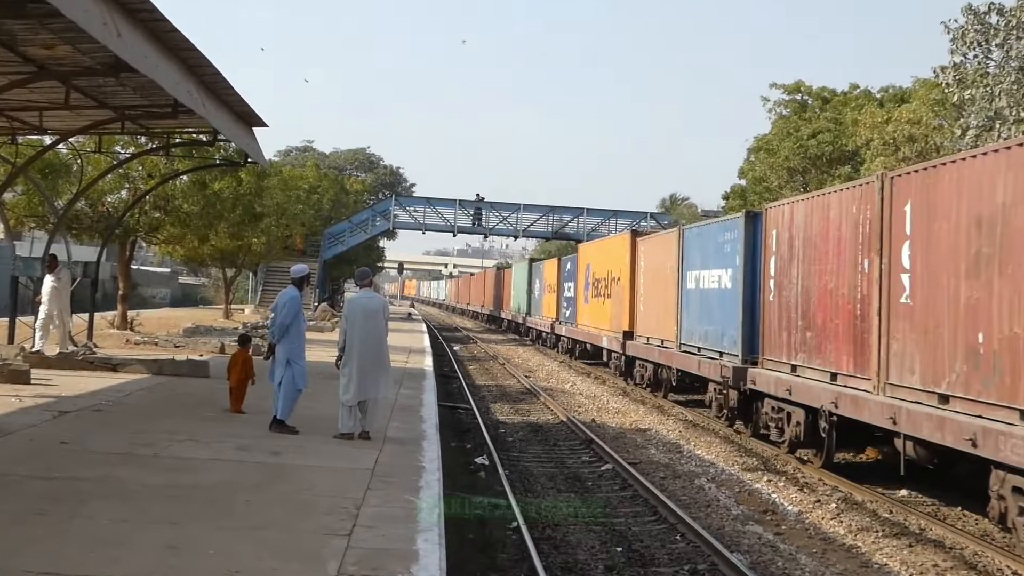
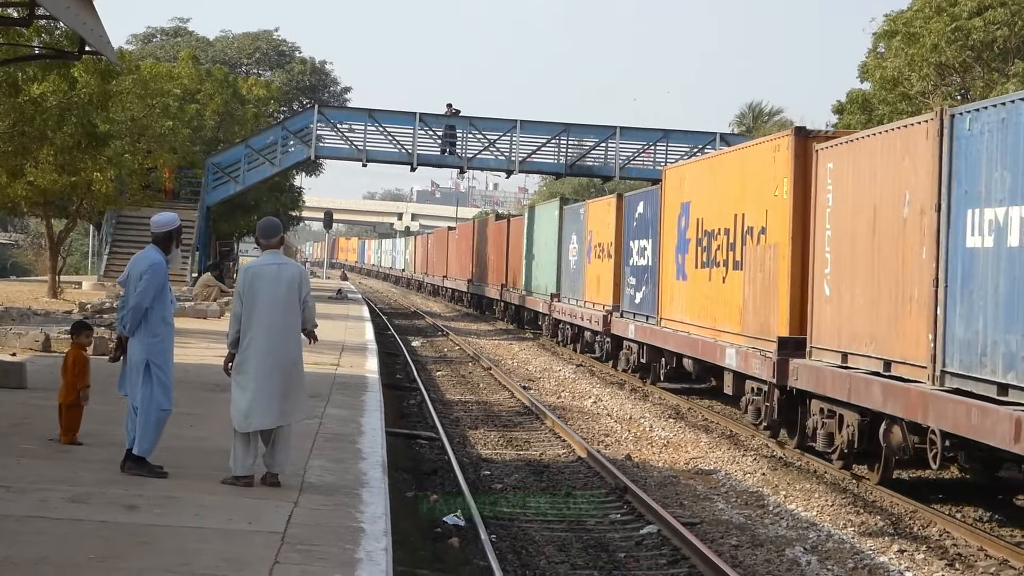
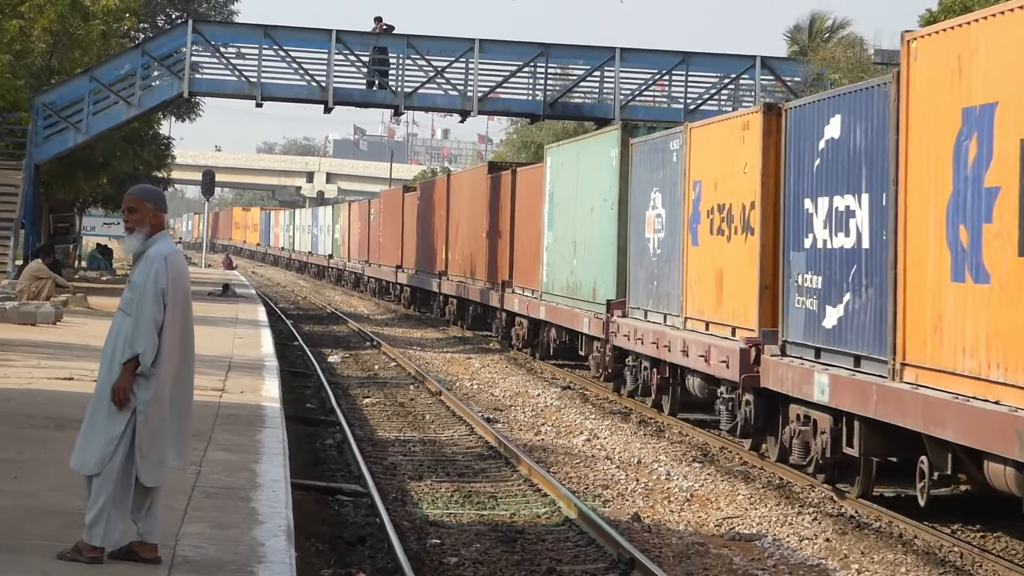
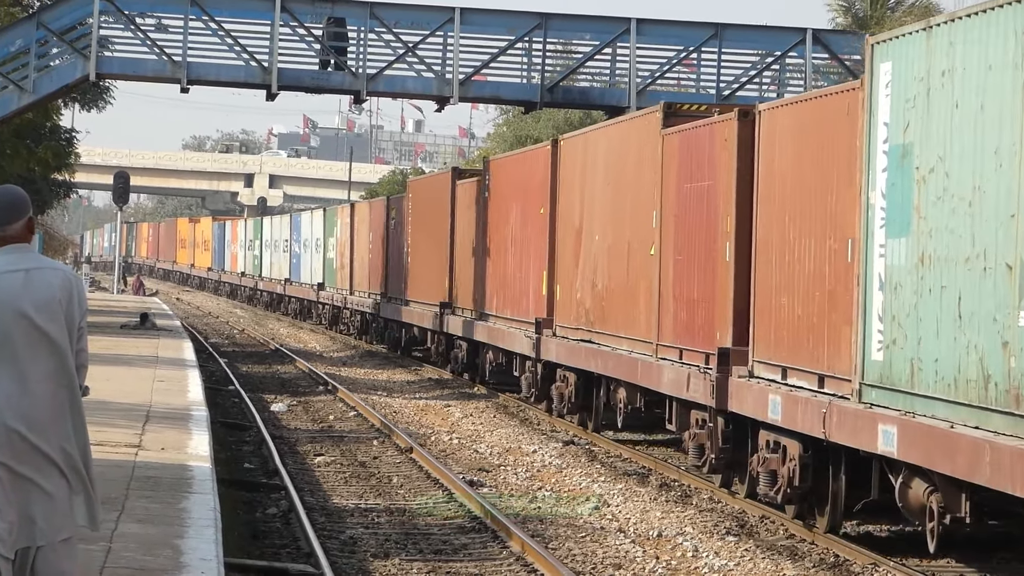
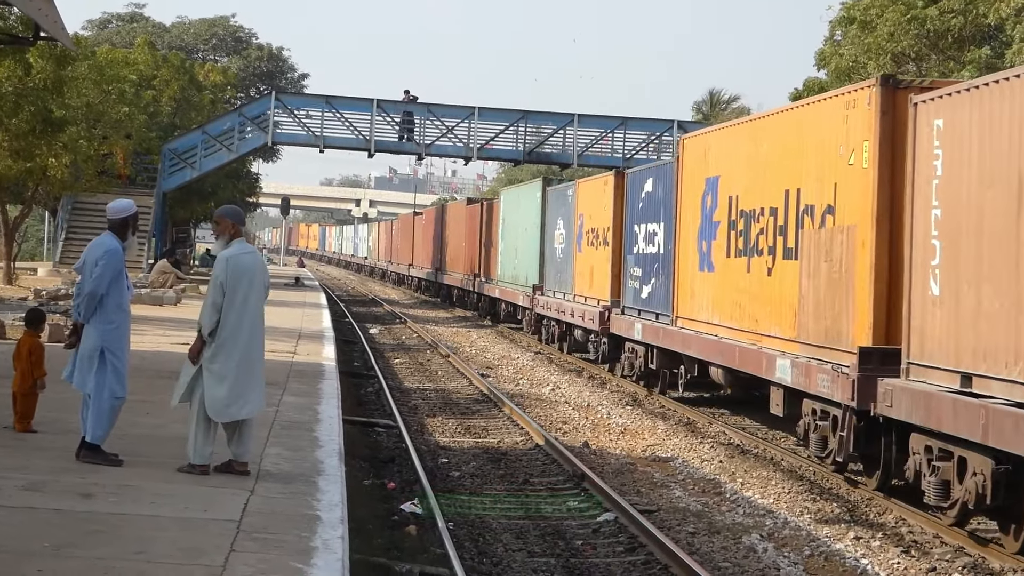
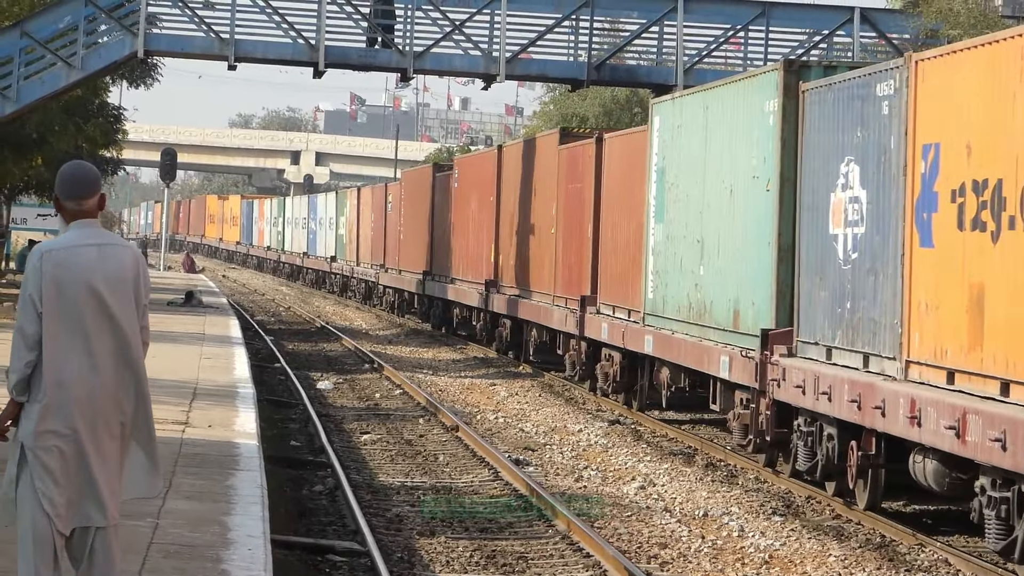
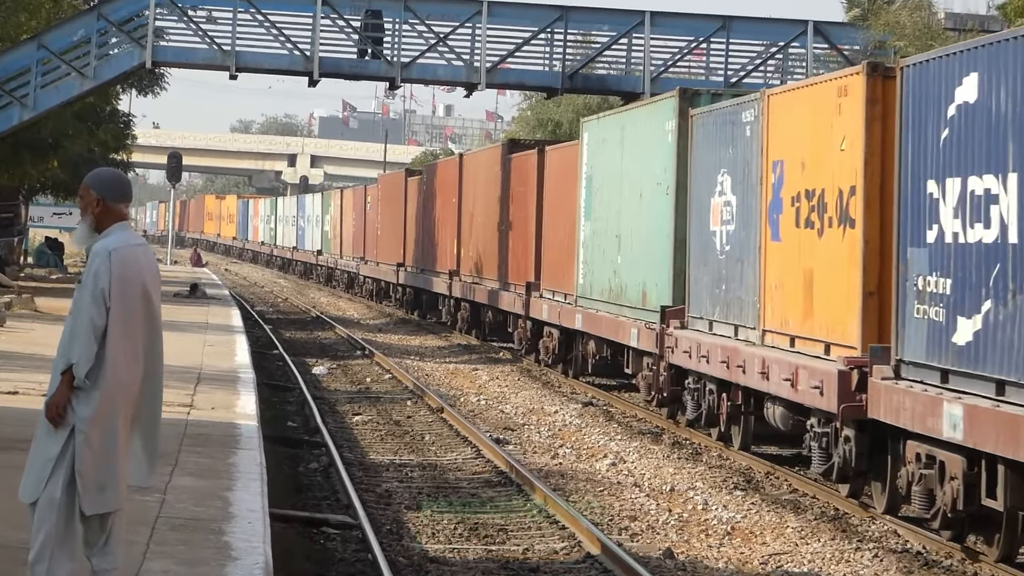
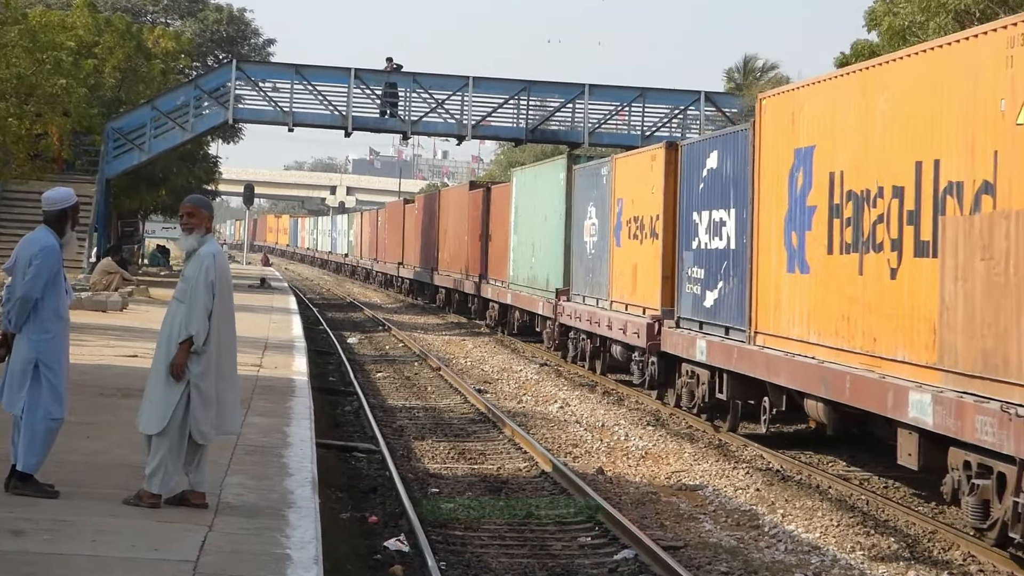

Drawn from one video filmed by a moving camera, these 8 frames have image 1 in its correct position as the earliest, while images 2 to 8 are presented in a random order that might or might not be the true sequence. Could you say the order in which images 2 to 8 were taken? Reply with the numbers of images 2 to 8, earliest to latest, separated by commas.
2, 5, 8, 3, 7, 6, 4
